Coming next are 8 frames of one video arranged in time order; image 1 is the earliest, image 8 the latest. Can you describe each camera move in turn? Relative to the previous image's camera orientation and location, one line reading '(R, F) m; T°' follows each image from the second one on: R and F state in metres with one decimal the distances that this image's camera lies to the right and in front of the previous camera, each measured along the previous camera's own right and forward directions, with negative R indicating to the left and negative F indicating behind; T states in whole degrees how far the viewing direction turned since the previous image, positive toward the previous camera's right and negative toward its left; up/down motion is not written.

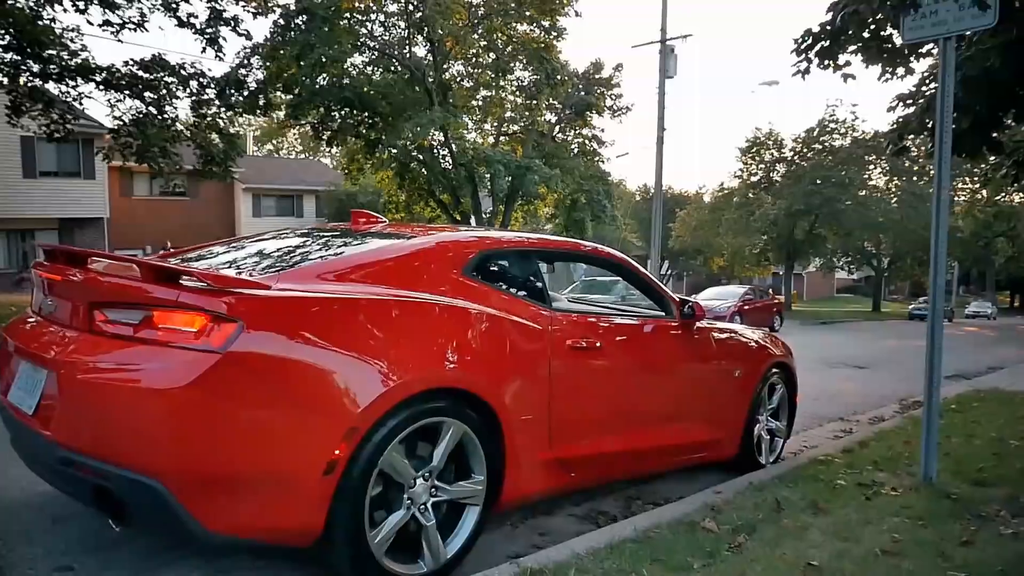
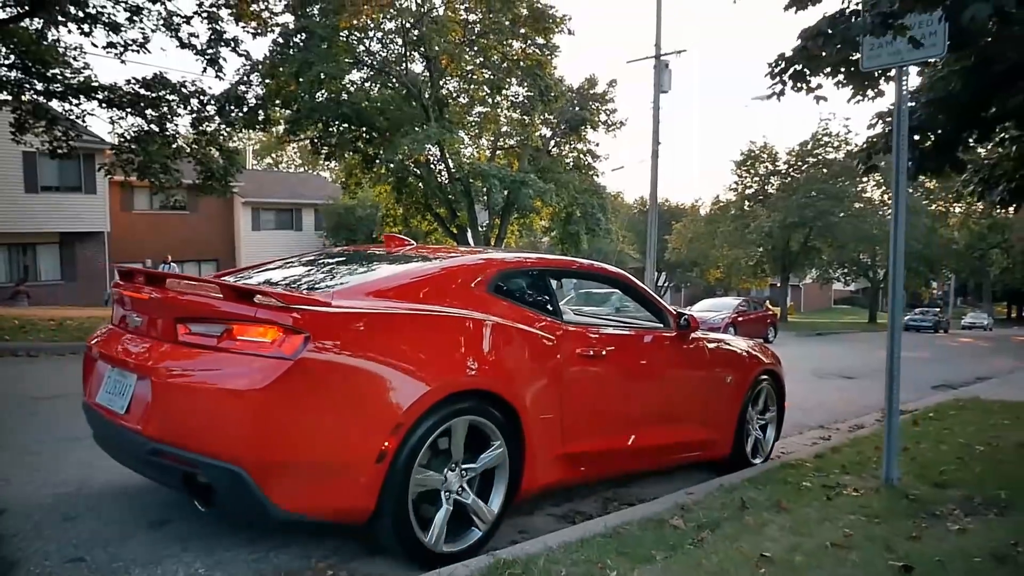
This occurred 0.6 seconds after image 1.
(+0.1, -0.3) m; 0°
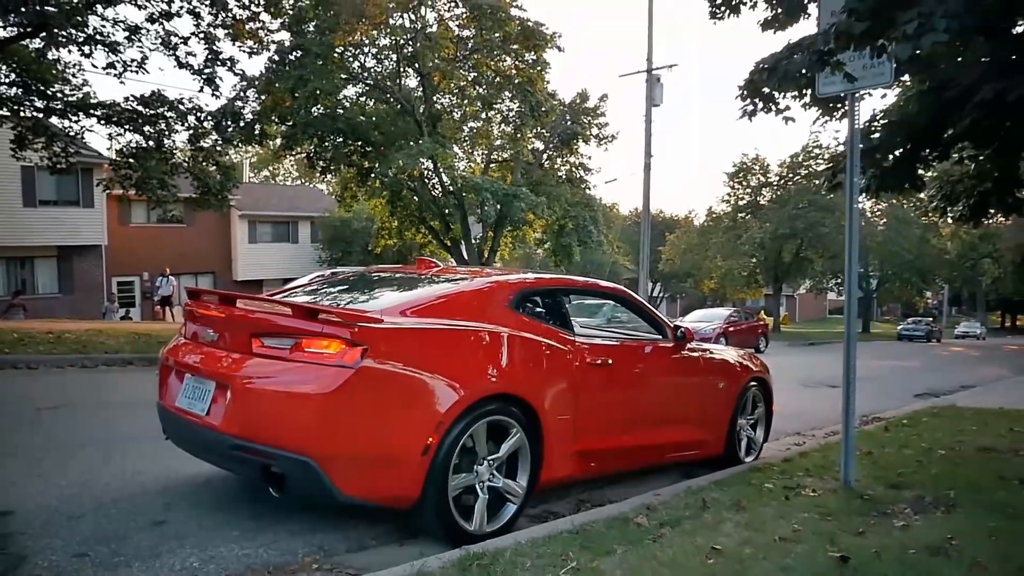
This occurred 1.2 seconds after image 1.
(+0.1, -0.3) m; 0°
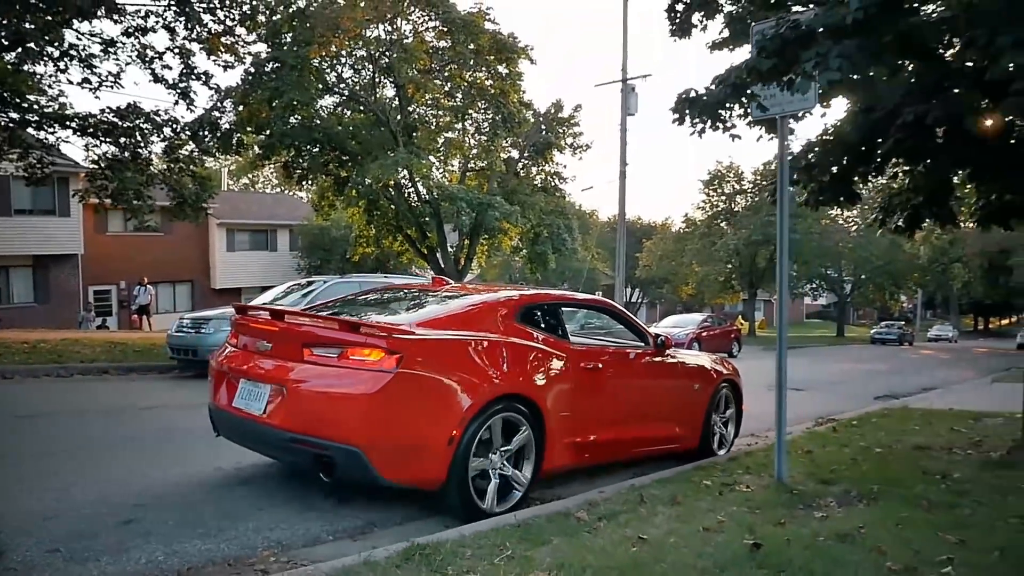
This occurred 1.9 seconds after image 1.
(+0.2, -0.4) m; +1°
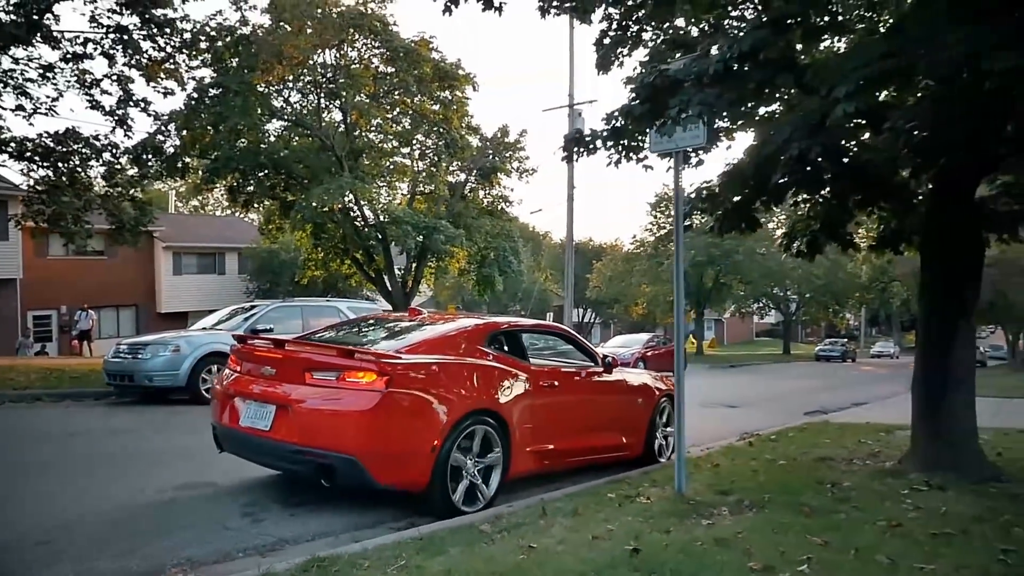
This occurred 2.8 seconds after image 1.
(+0.4, -0.3) m; +3°
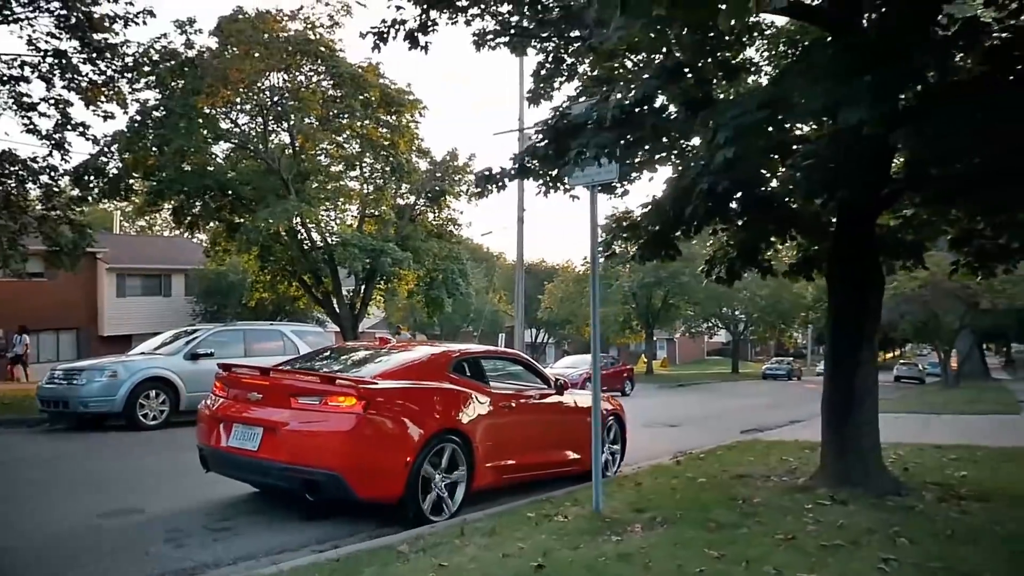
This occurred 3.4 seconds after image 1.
(+0.3, -0.3) m; +3°
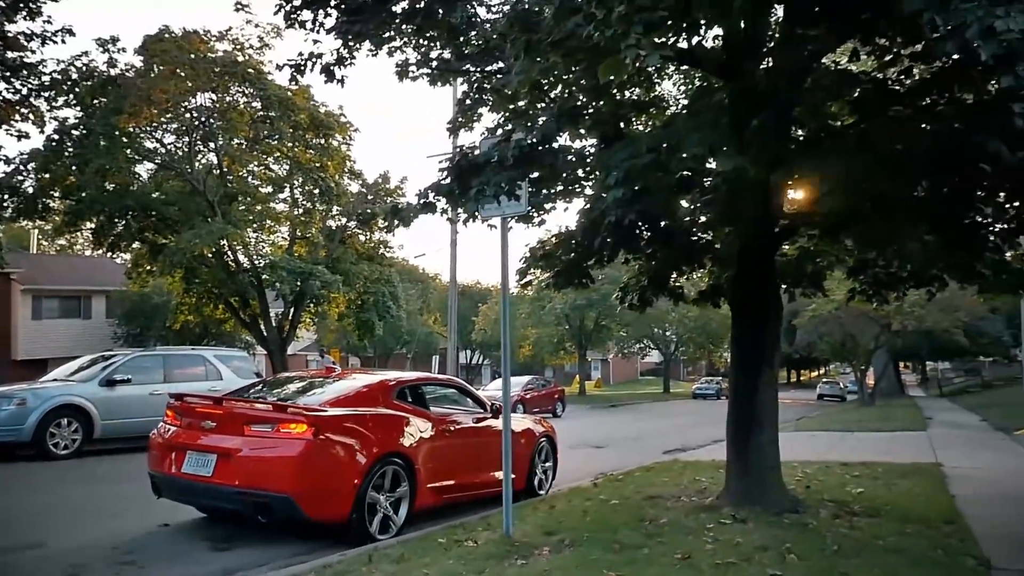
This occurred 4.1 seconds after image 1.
(+0.2, -0.2) m; +5°
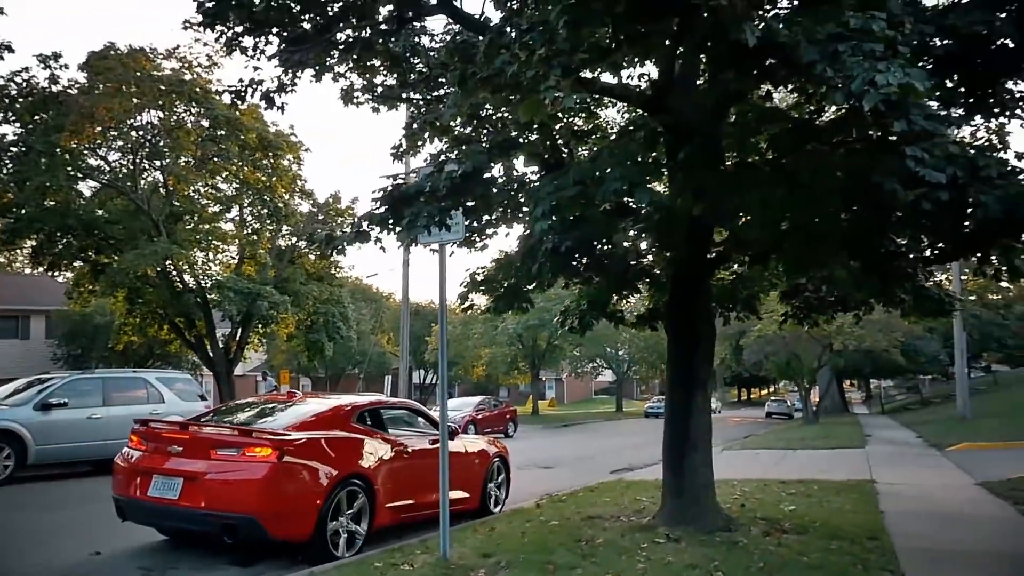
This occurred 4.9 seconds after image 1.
(+0.2, -0.1) m; +3°
